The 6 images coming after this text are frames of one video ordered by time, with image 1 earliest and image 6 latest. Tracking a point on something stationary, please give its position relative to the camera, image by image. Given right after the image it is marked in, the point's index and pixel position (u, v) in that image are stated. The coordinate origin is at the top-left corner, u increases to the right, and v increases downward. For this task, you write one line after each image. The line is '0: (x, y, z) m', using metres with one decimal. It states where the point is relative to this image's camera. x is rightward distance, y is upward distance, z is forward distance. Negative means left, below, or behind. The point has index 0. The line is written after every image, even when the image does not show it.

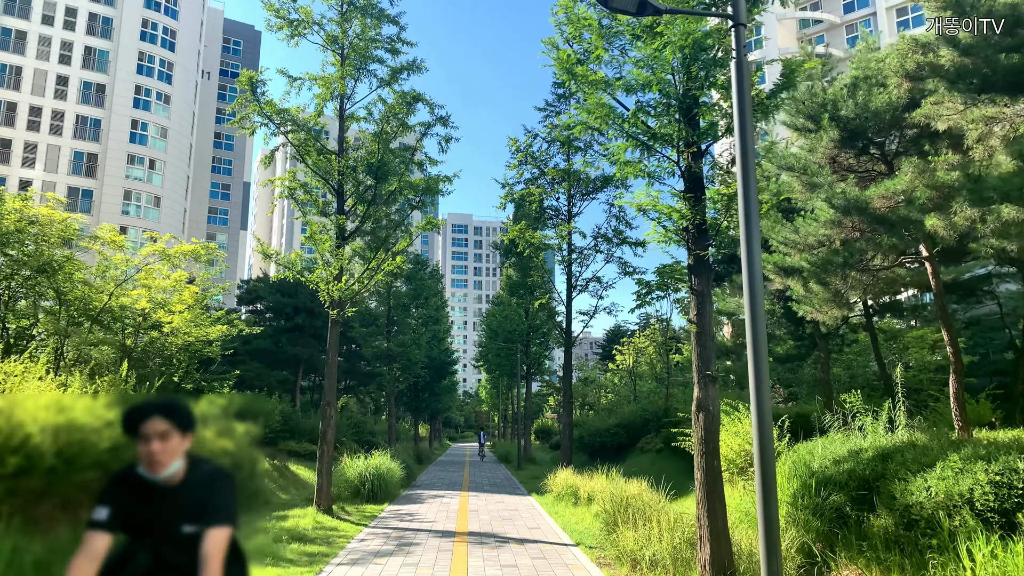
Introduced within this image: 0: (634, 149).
0: (+1.5, +1.7, +7.0) m
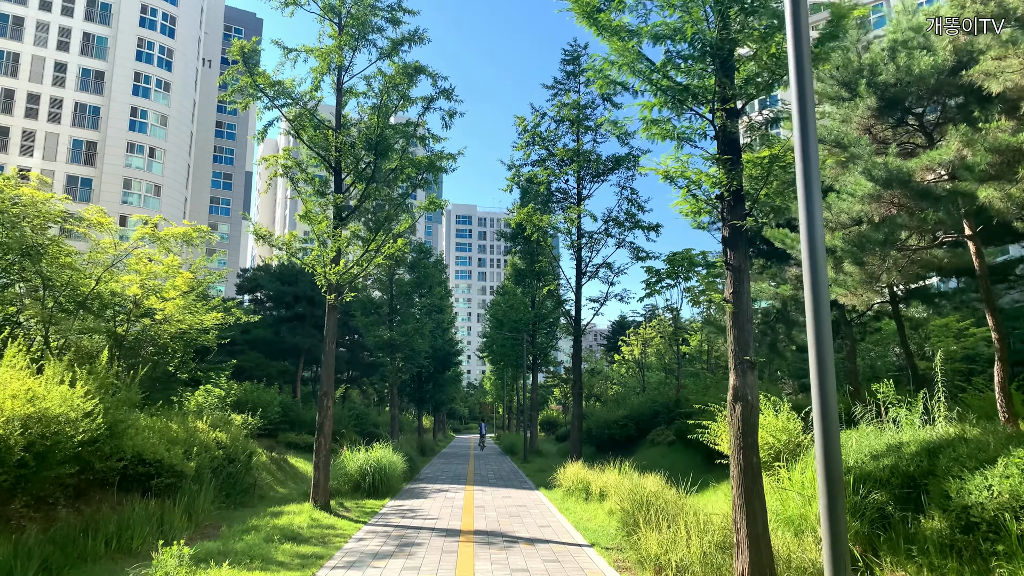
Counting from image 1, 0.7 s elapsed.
0: (+1.6, +1.9, +6.2) m
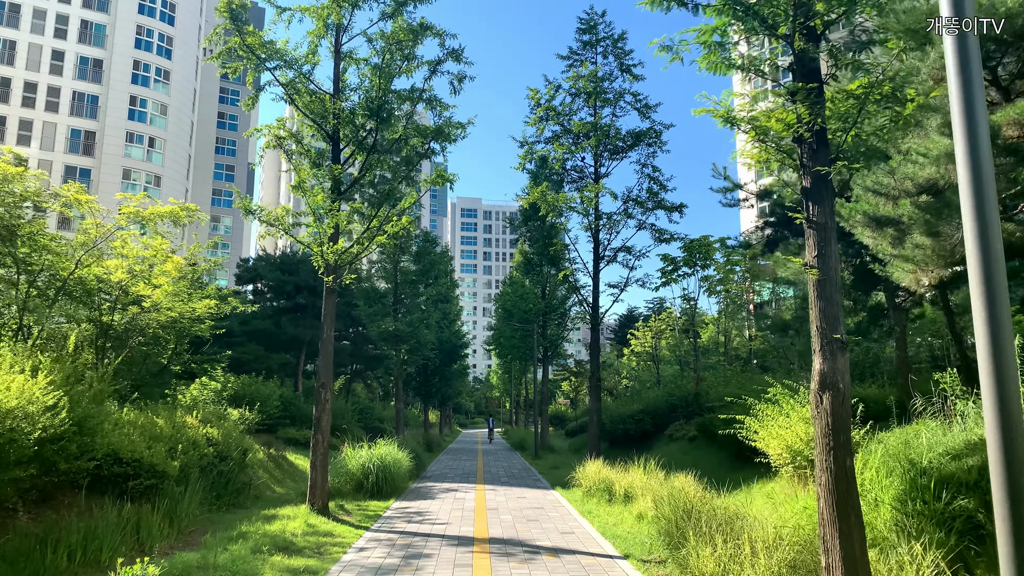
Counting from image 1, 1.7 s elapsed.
0: (+1.8, +2.2, +5.1) m
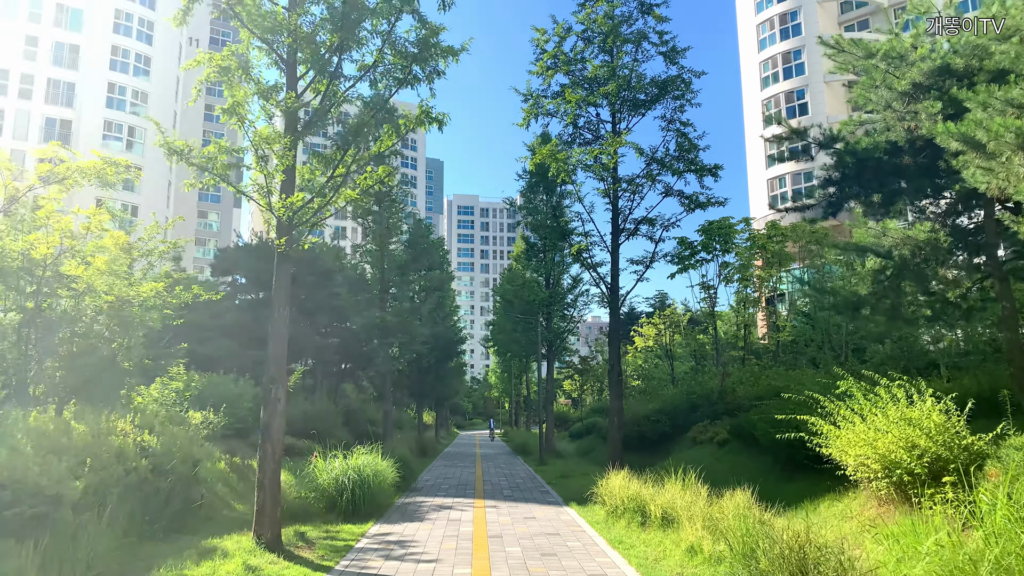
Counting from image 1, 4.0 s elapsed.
0: (+2.0, +2.8, +2.7) m
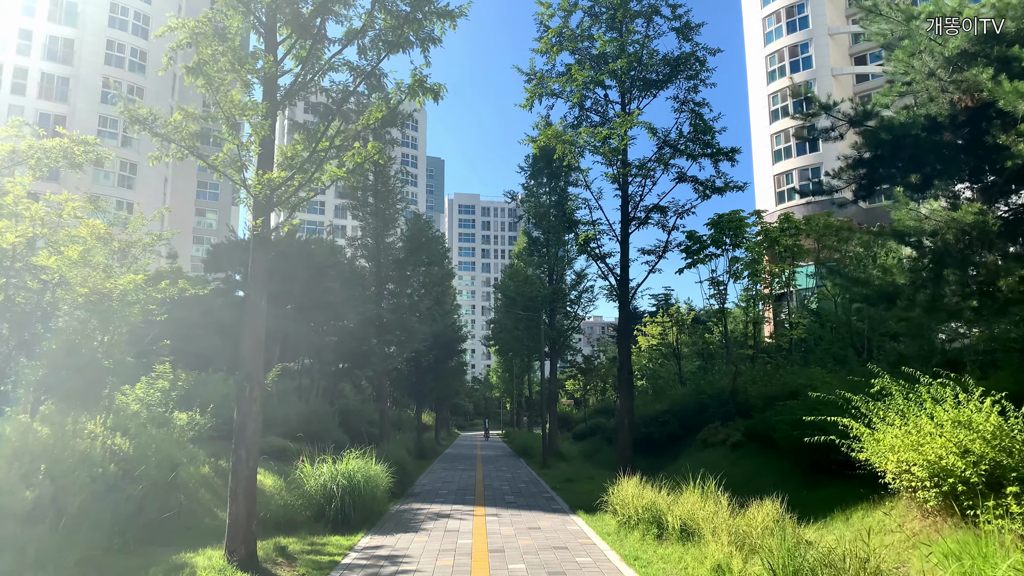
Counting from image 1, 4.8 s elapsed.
0: (+2.0, +2.9, +1.8) m
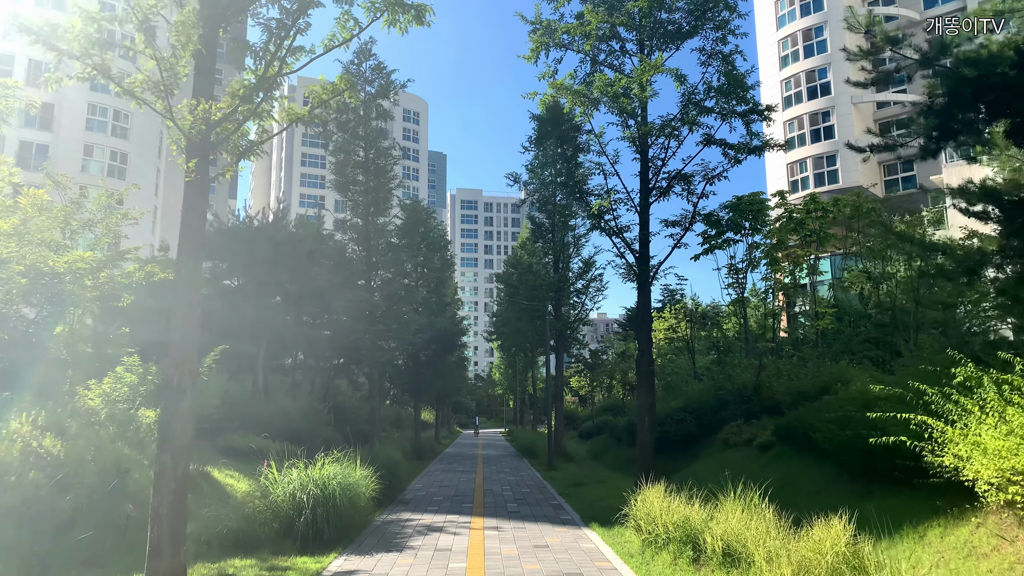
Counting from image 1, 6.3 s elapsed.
0: (+2.0, +3.3, +0.2) m
